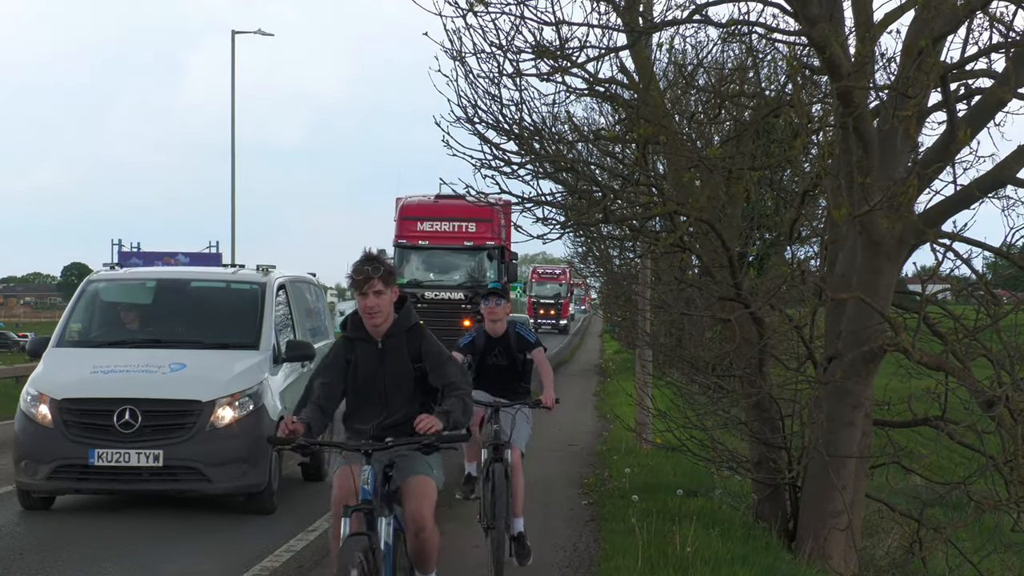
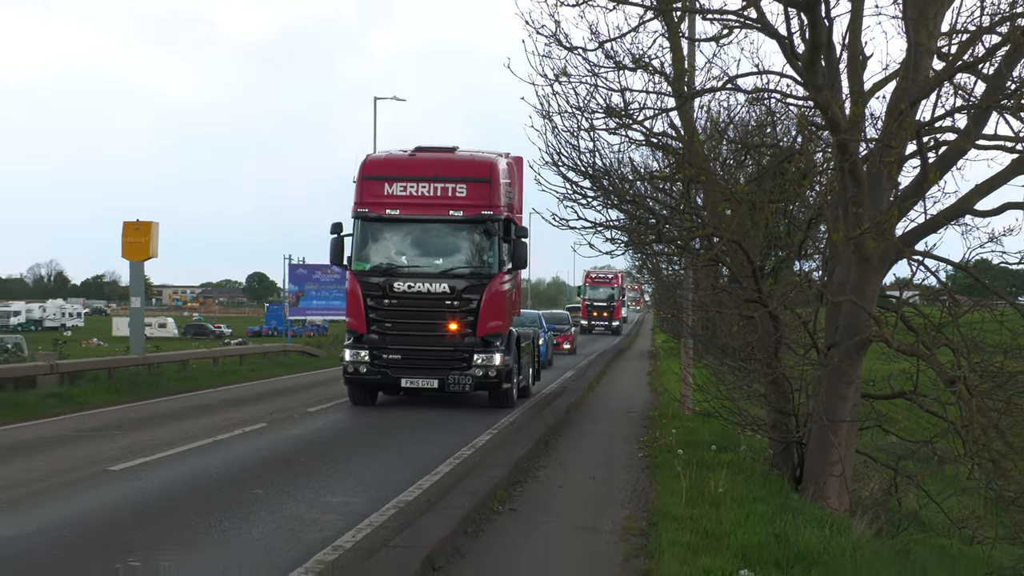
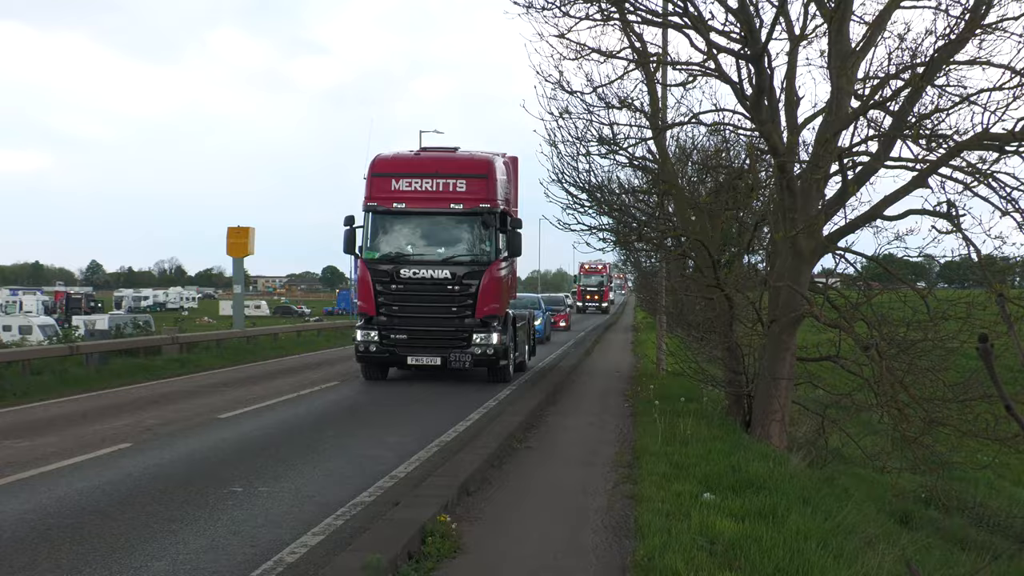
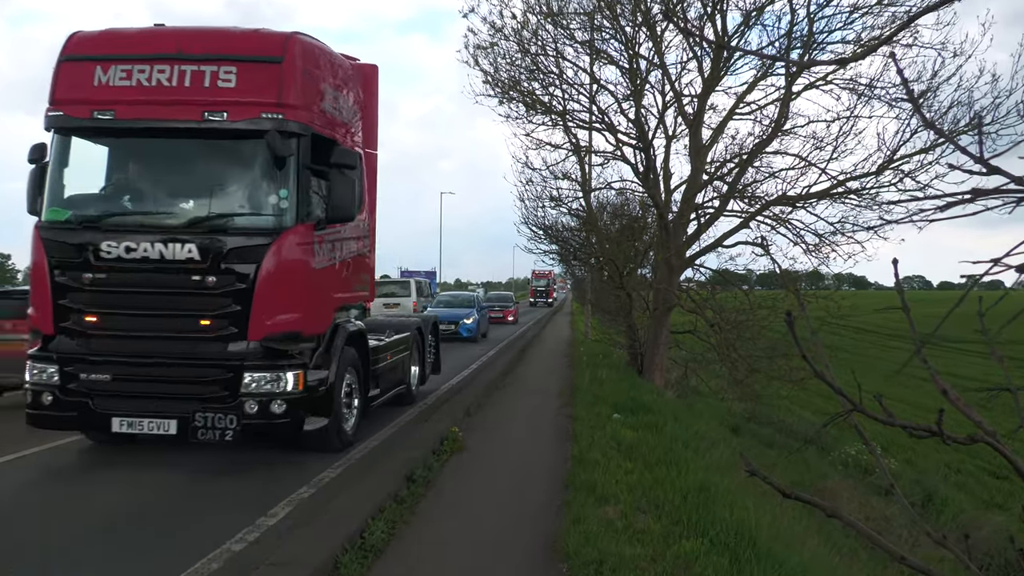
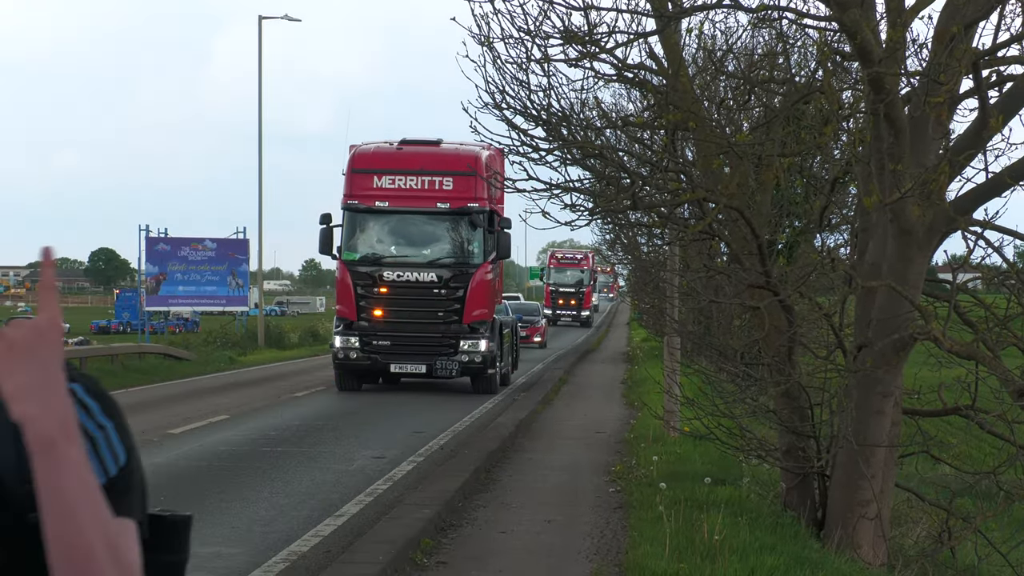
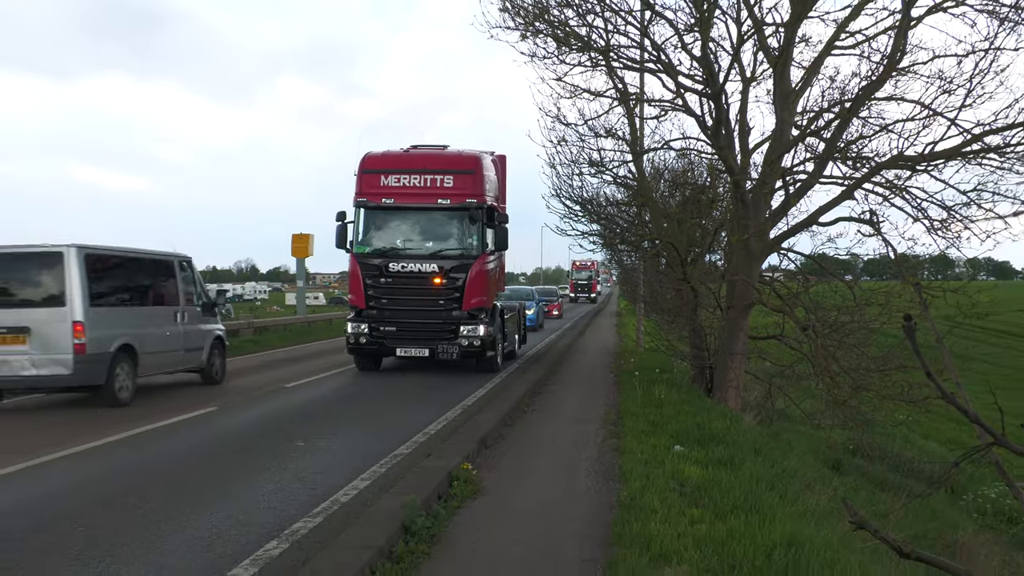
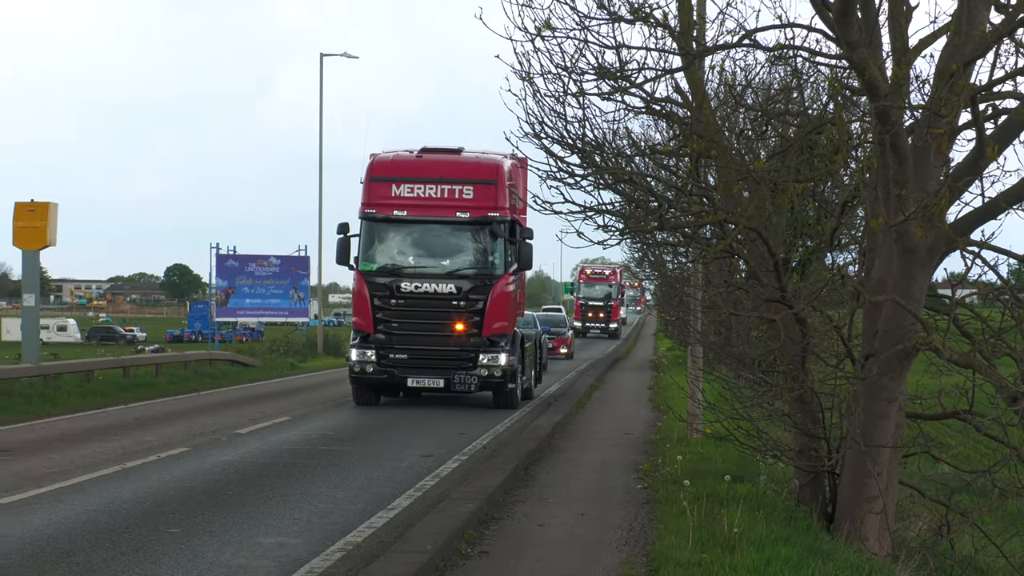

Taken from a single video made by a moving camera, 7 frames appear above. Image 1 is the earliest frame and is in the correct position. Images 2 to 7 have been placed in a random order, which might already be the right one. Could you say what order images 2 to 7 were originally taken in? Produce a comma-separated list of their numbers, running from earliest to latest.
5, 7, 2, 3, 6, 4
